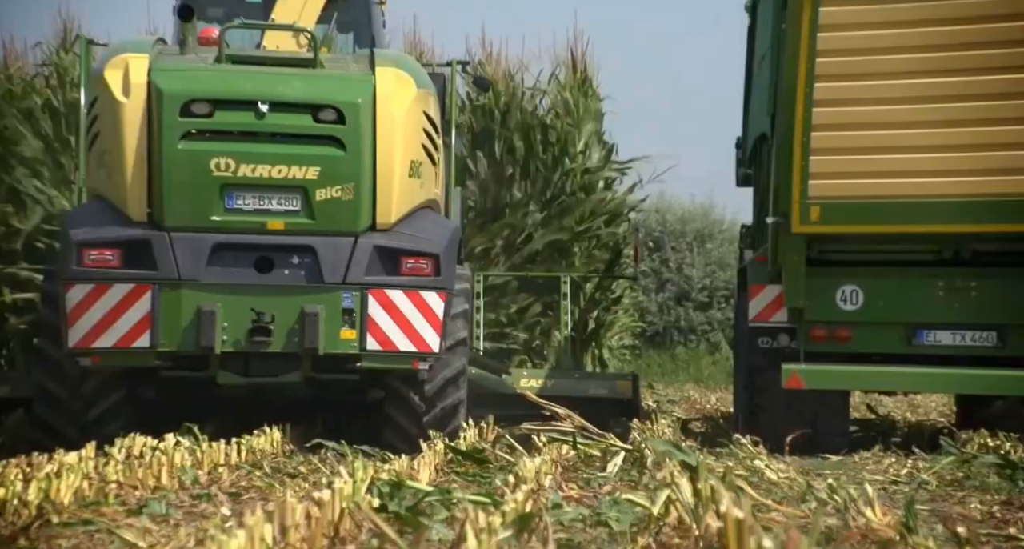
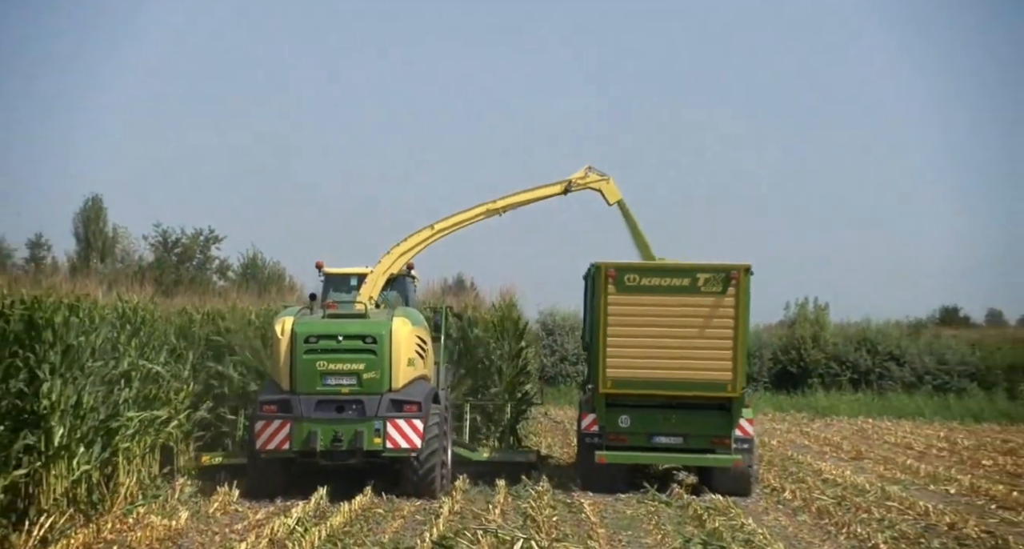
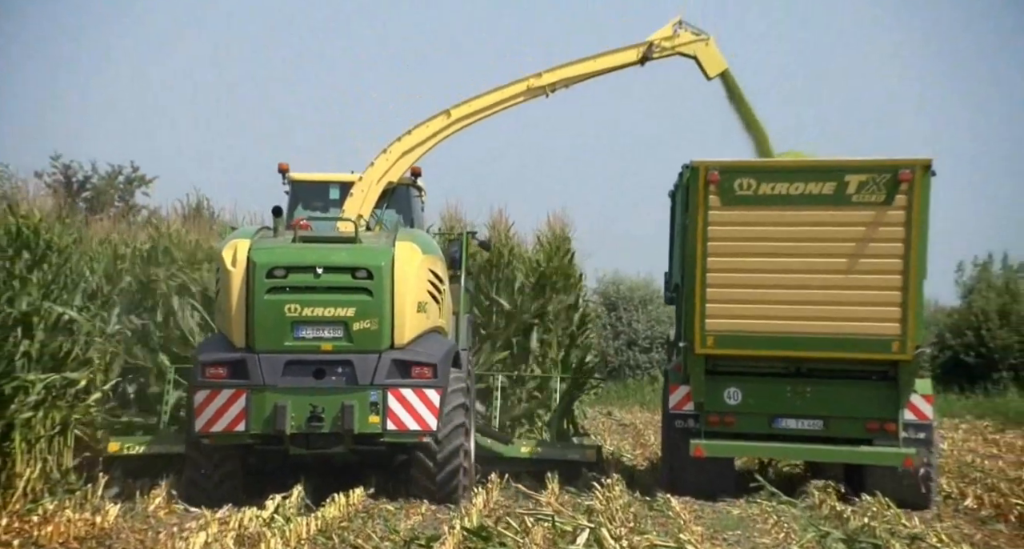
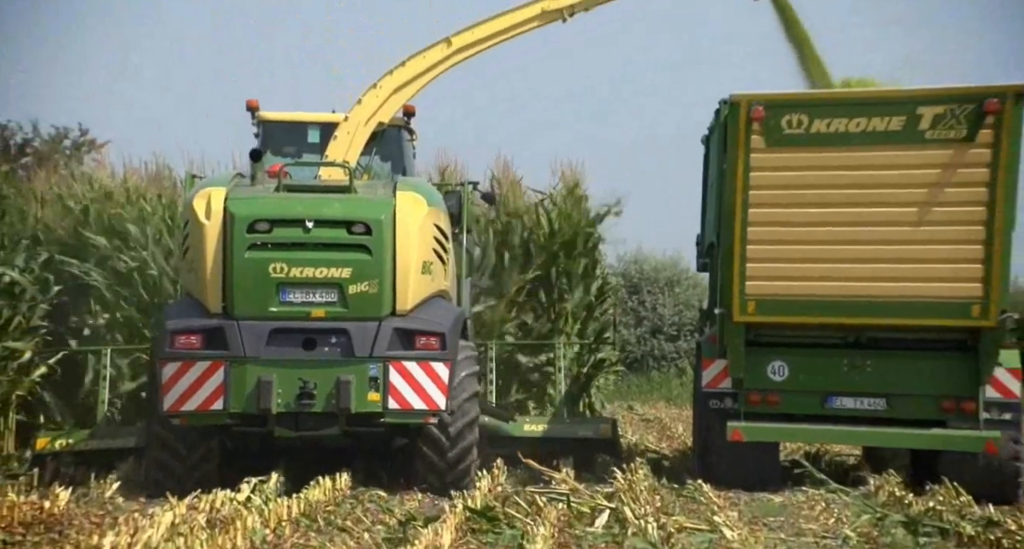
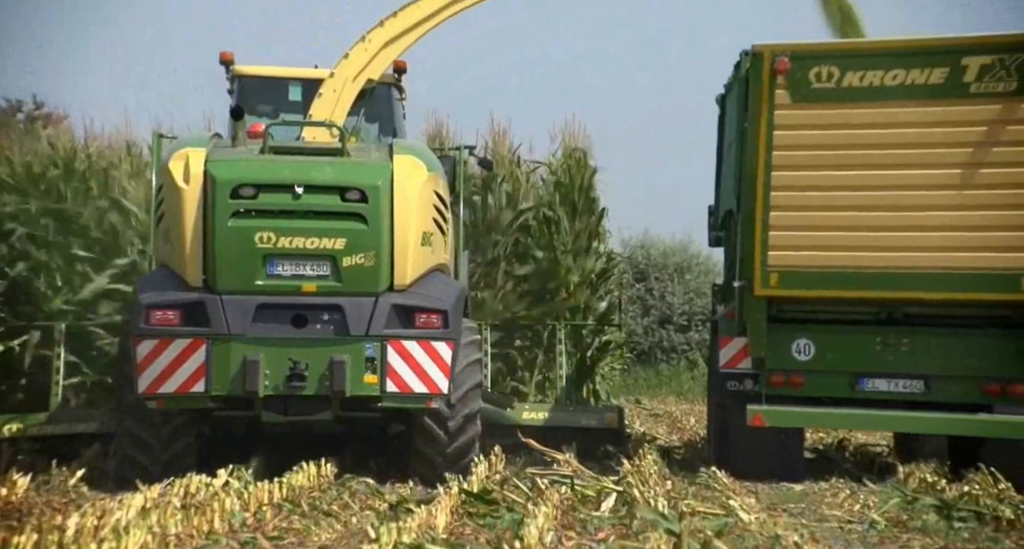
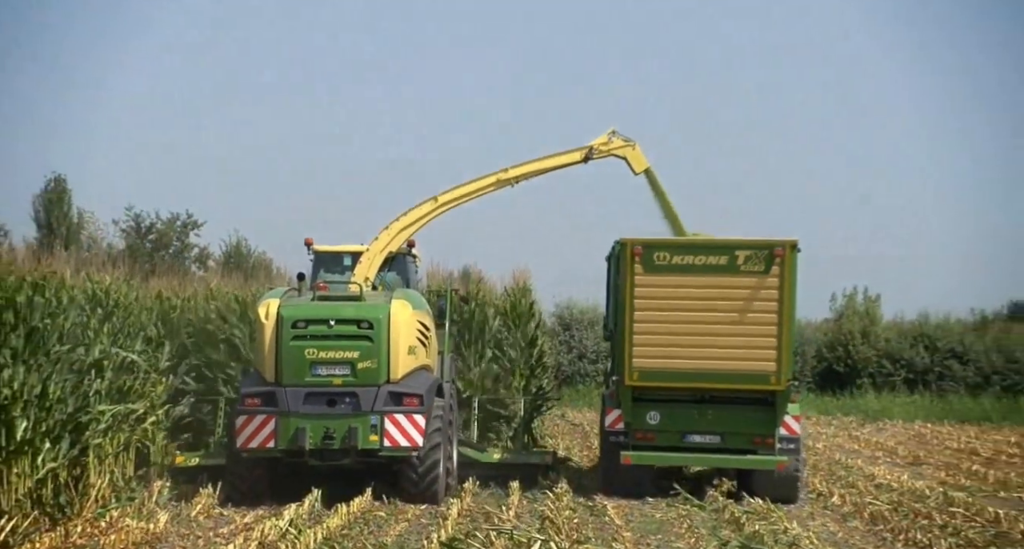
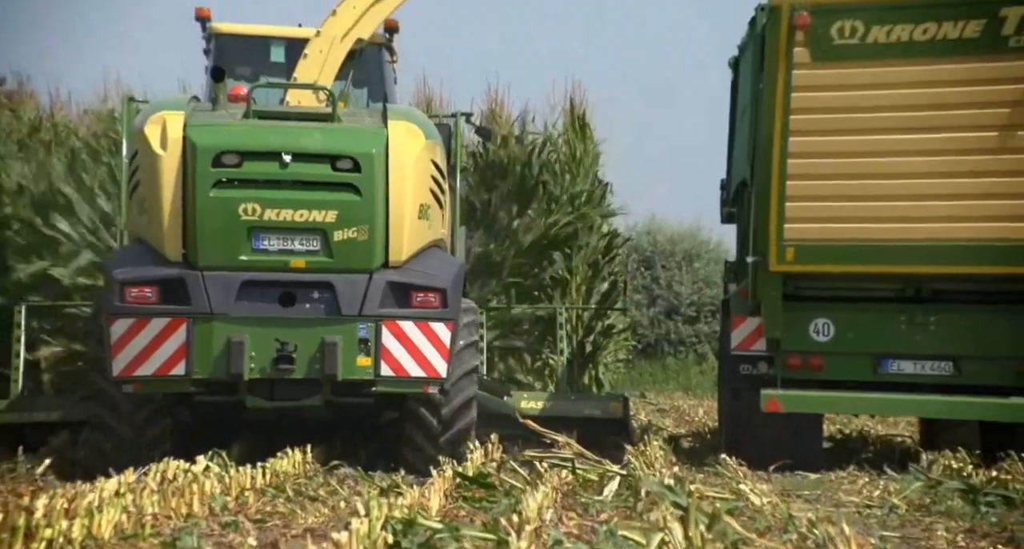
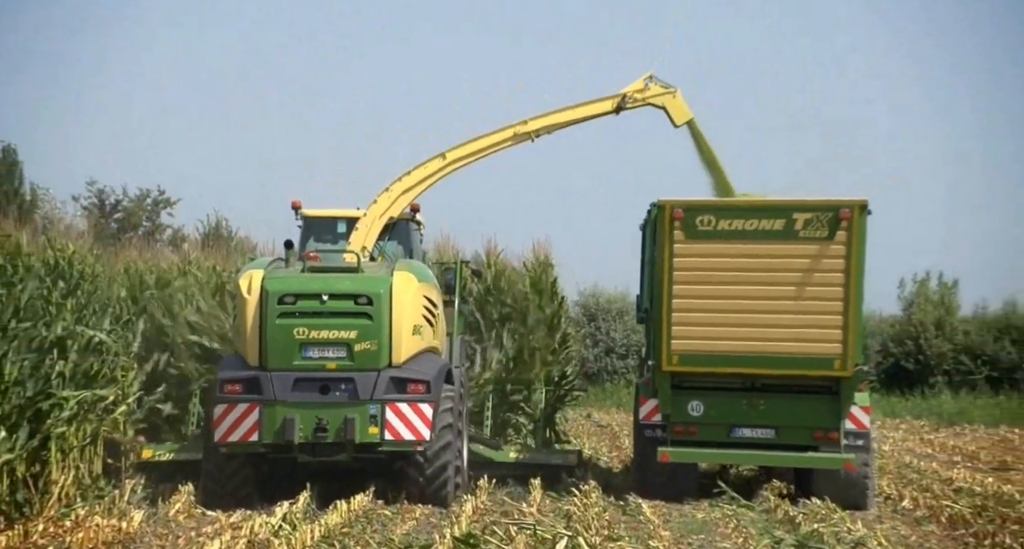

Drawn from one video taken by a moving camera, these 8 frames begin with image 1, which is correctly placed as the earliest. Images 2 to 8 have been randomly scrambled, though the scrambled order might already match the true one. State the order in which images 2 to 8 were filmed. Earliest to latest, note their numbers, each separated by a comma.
7, 5, 4, 3, 8, 6, 2
